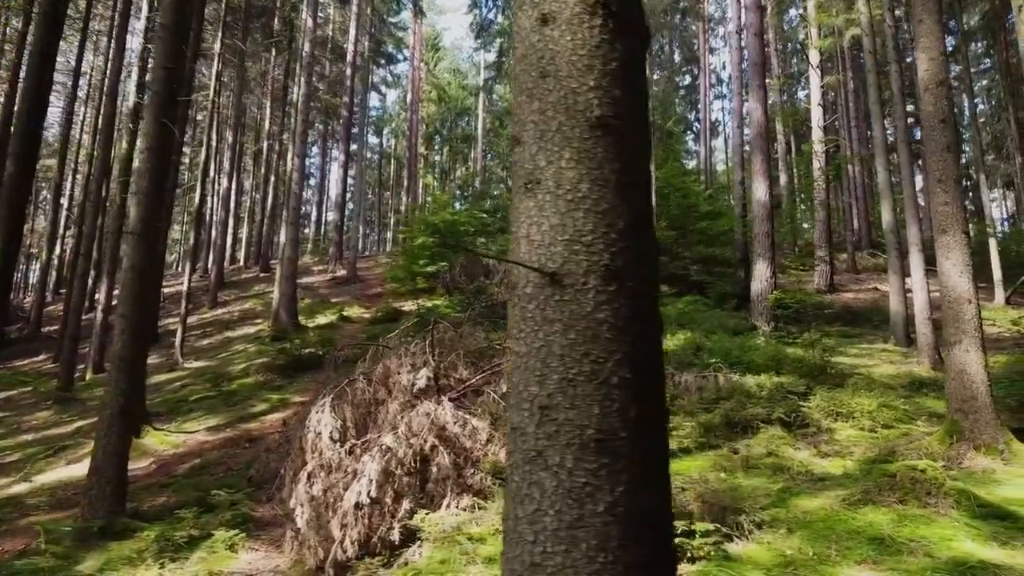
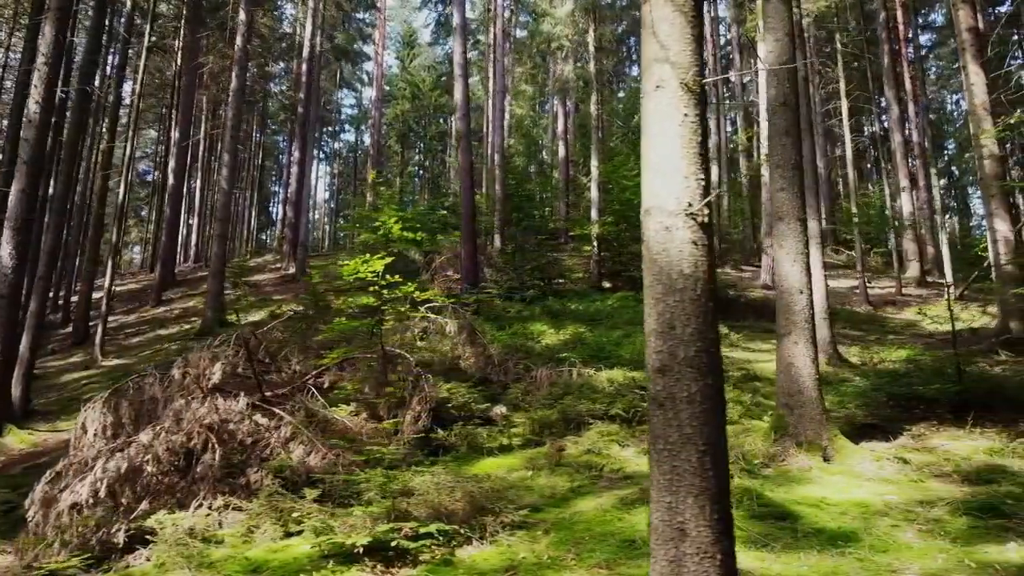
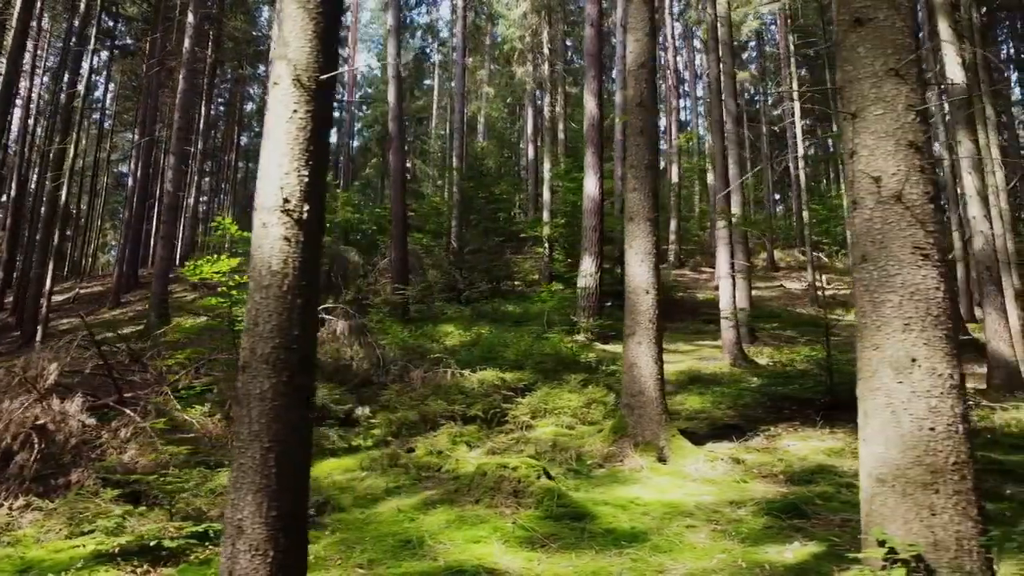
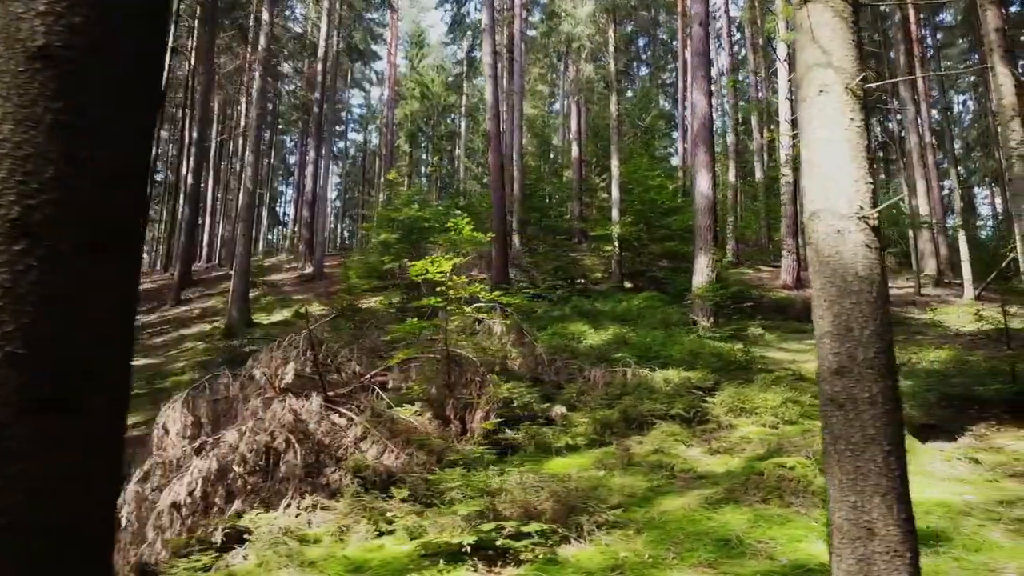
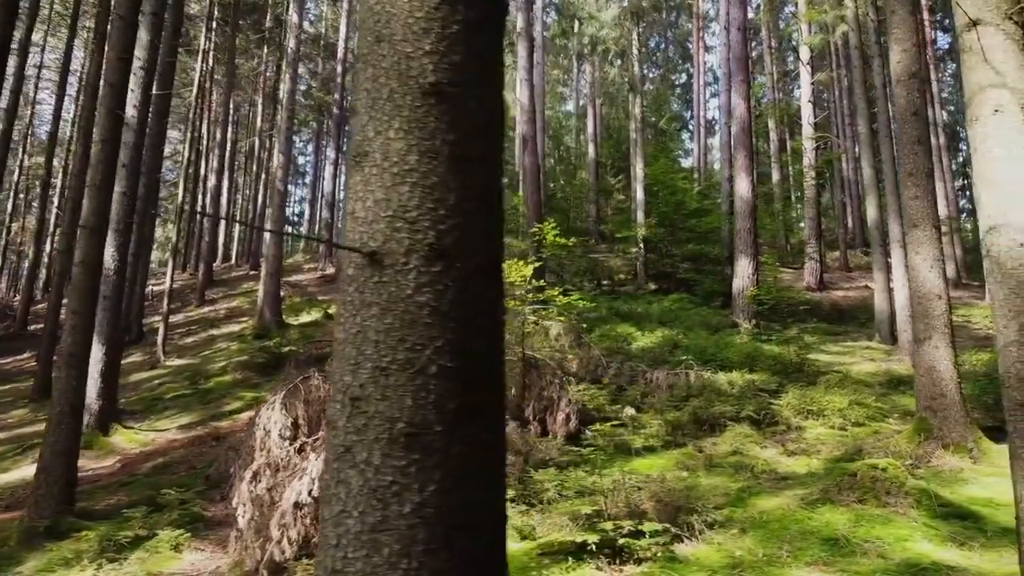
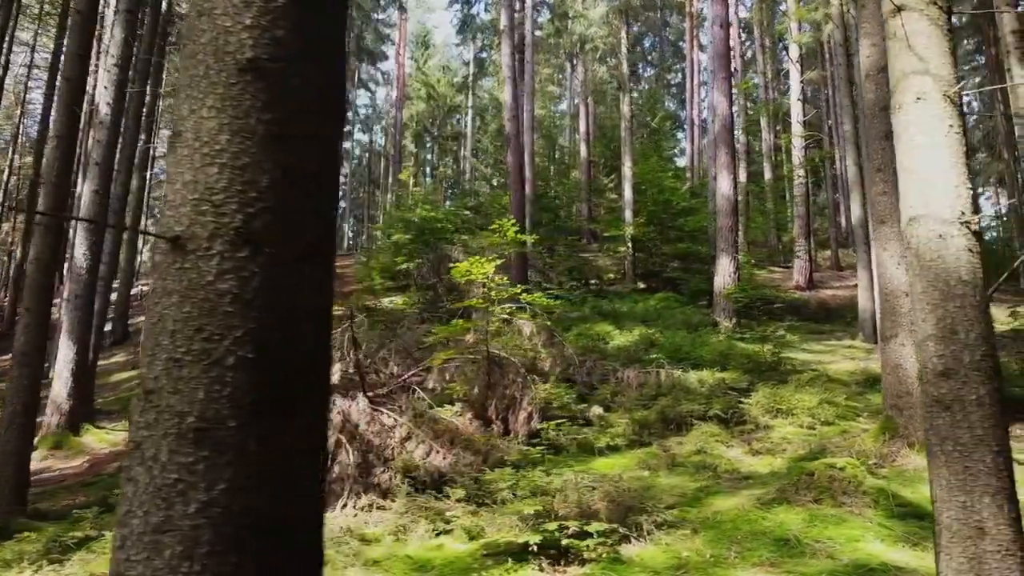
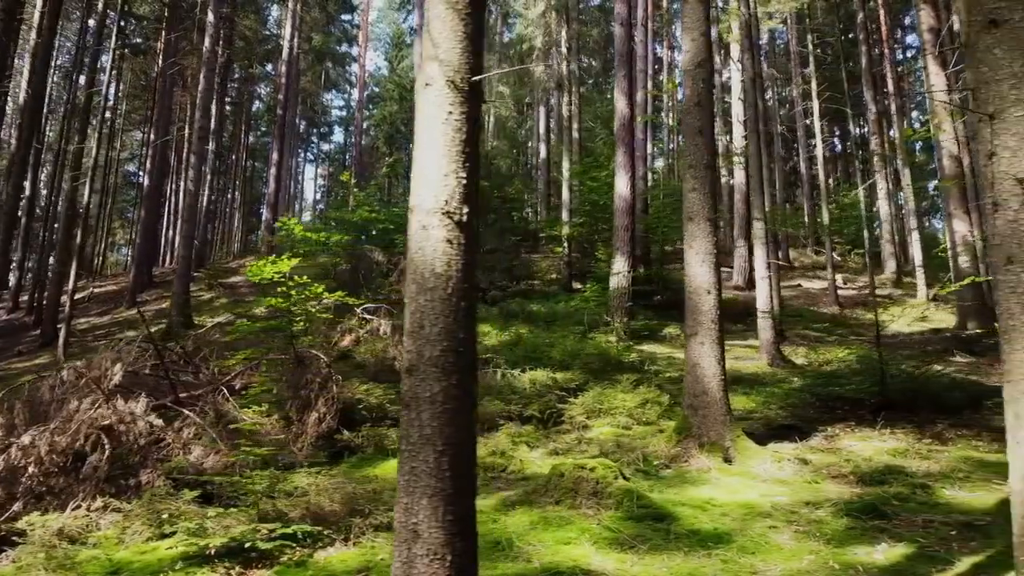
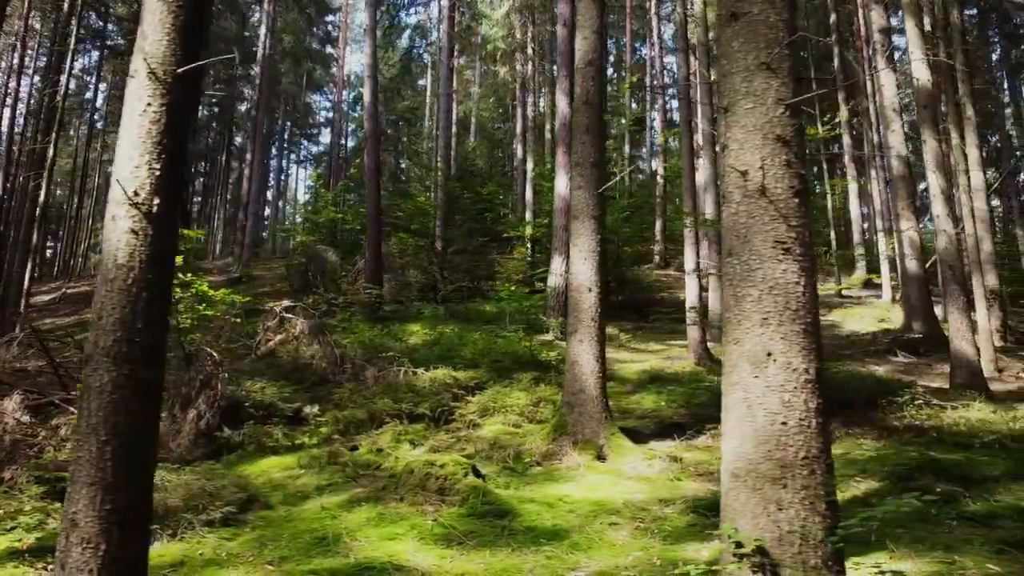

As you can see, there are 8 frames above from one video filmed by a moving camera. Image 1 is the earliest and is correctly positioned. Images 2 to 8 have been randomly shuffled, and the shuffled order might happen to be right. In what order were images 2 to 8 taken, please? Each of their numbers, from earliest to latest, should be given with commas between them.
5, 6, 4, 2, 7, 3, 8
